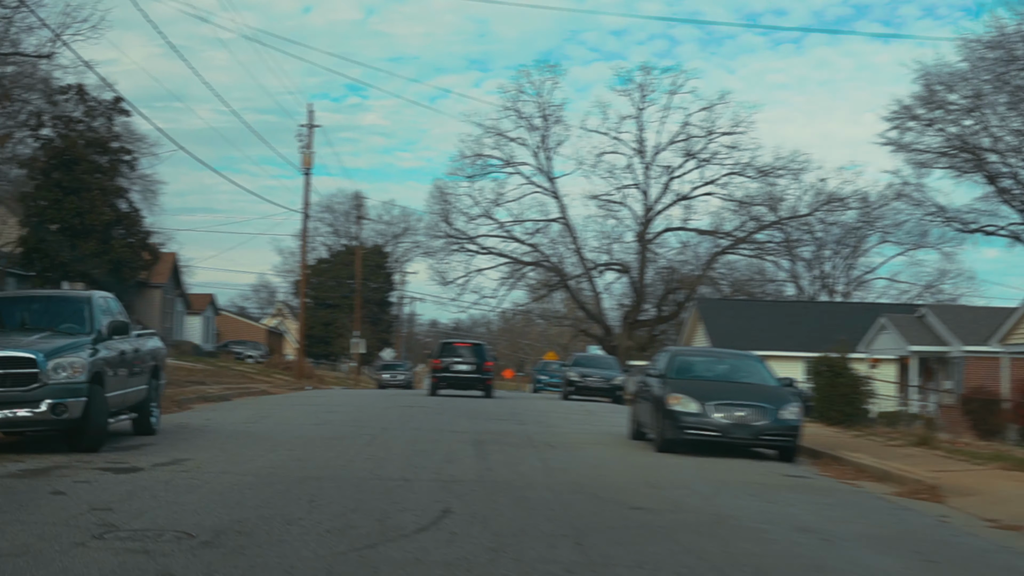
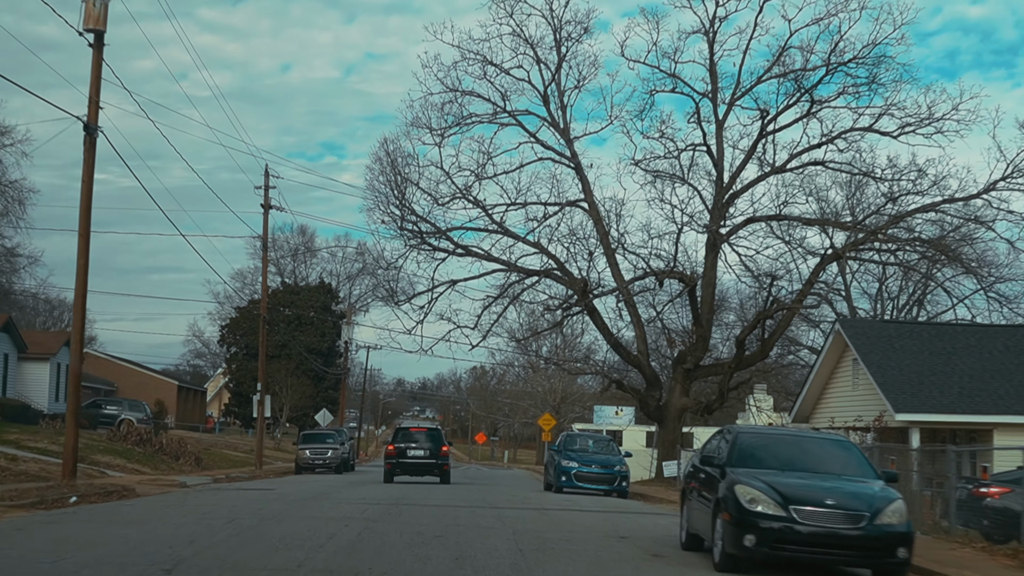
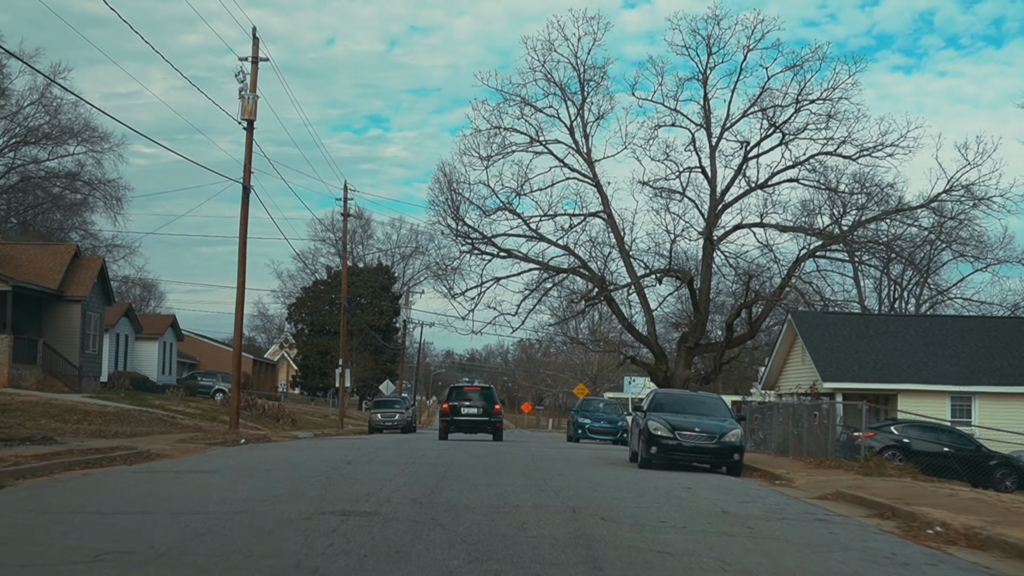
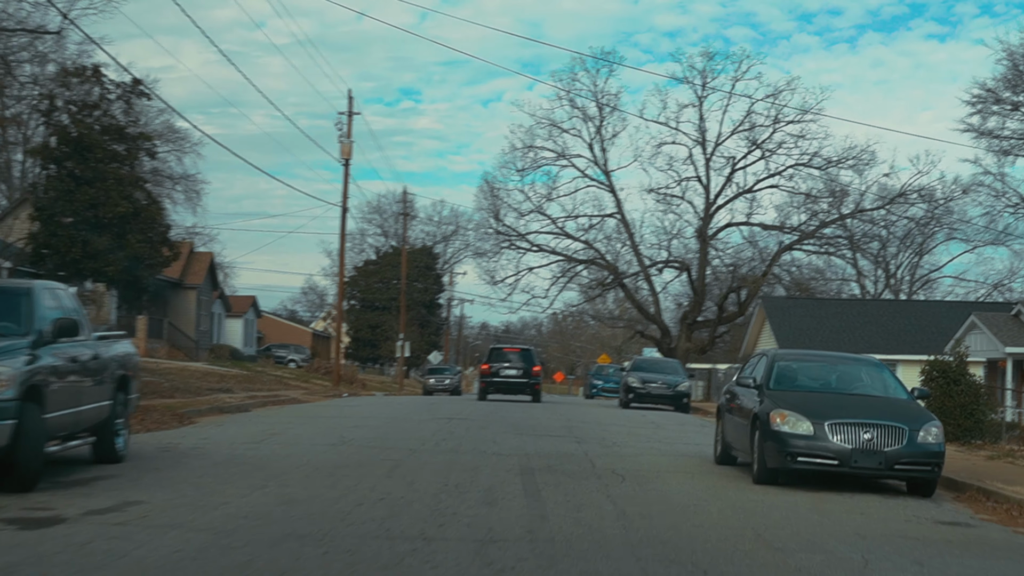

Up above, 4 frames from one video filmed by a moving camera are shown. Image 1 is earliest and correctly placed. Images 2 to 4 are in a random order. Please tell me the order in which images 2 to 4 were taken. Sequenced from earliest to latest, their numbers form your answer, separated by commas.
4, 3, 2
